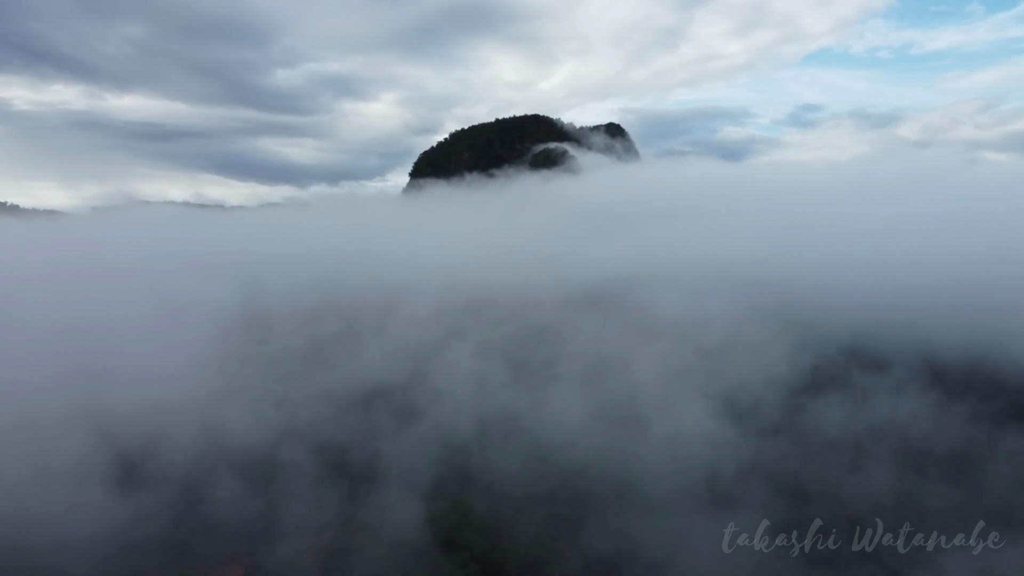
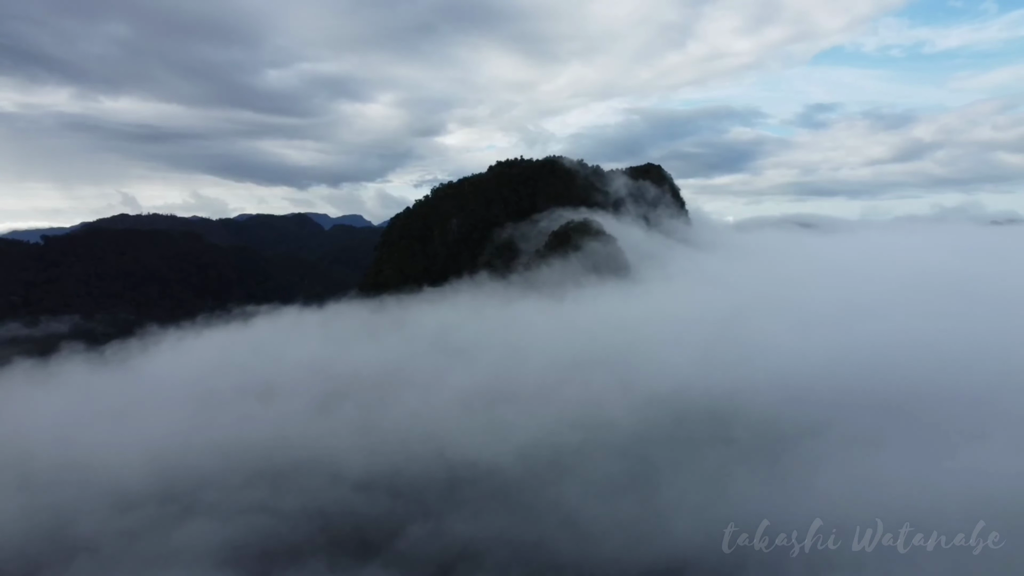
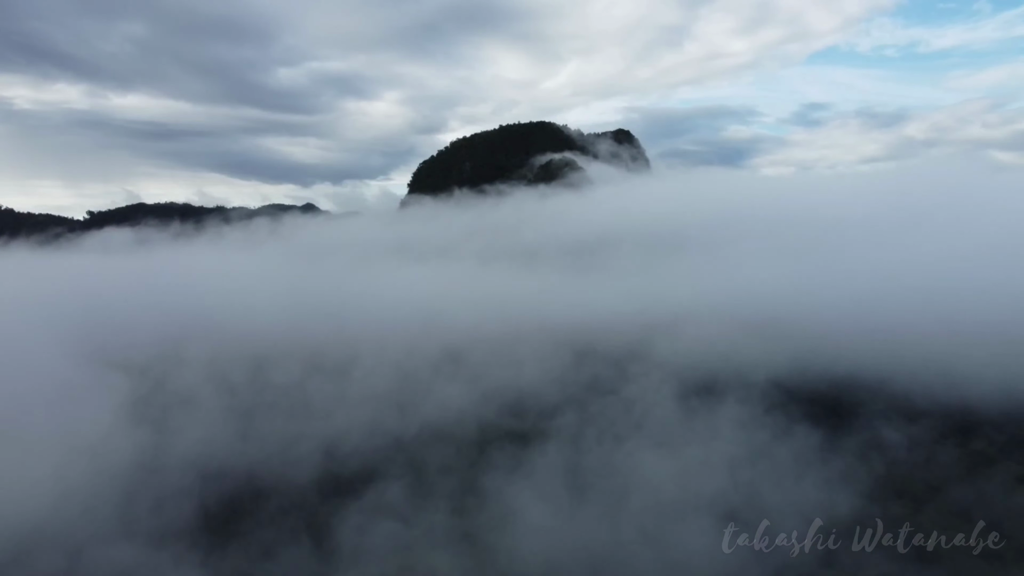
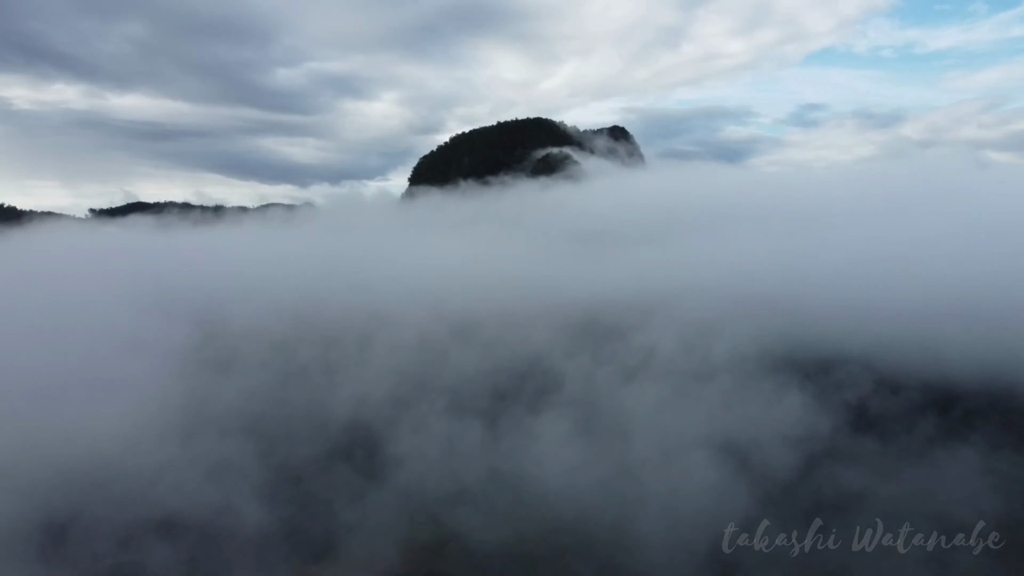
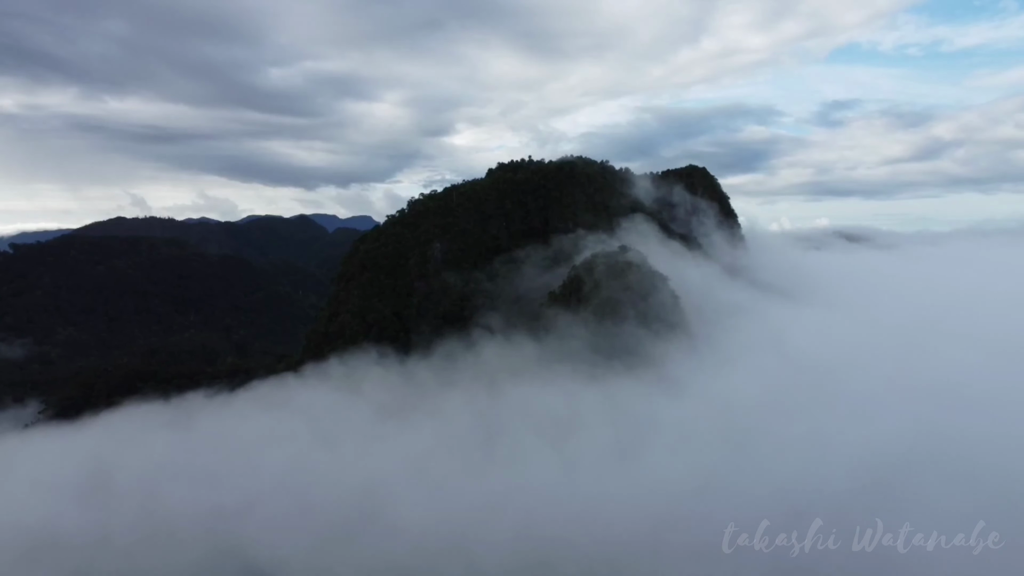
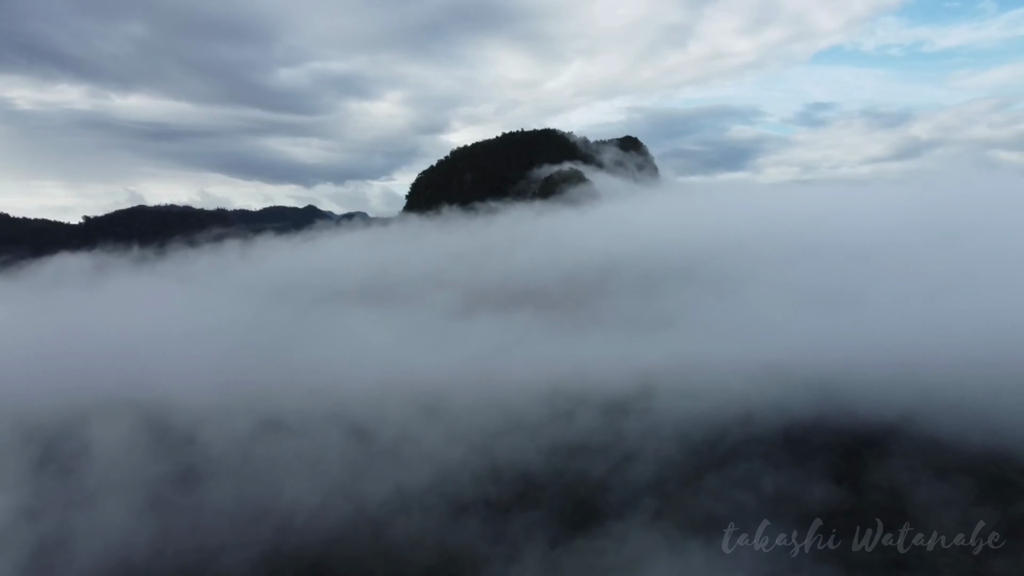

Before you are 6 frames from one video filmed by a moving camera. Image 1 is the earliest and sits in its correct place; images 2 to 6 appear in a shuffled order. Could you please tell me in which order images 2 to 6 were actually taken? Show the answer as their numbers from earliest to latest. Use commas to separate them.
4, 3, 6, 2, 5
